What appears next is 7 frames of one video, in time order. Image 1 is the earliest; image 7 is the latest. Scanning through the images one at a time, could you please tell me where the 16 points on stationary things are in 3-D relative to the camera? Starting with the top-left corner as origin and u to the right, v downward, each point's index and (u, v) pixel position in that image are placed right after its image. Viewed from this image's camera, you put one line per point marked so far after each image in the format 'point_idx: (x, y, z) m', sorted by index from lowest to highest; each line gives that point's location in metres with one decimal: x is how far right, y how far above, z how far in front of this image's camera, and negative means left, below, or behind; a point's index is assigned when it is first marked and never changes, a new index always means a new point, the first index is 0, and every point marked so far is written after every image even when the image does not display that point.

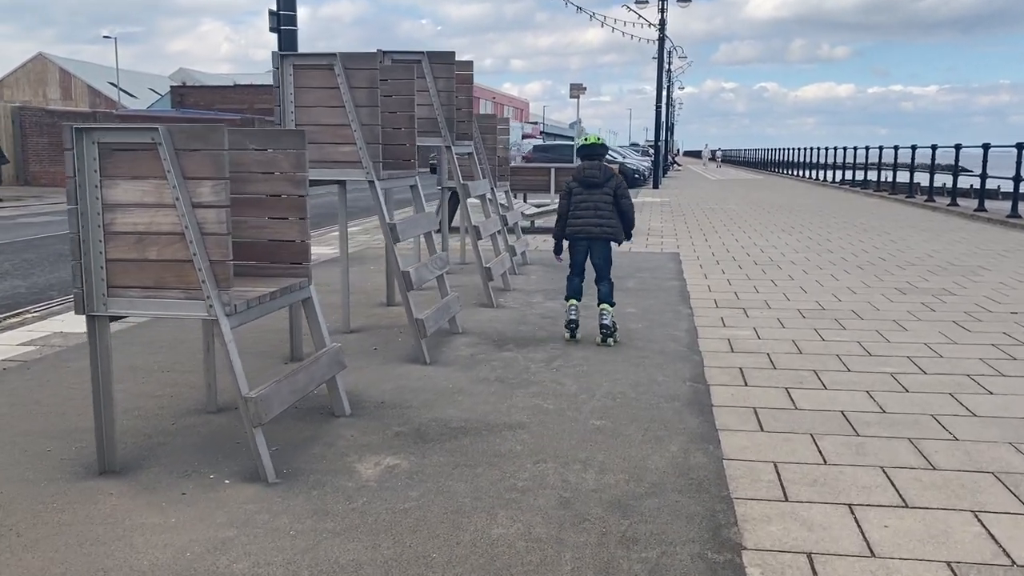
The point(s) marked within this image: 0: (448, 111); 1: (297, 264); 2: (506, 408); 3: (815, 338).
0: (-0.6, +1.6, +8.0) m
1: (-1.1, +0.1, +4.7) m
2: (0.0, -0.7, +4.9) m
3: (+2.3, -0.4, +6.7) m
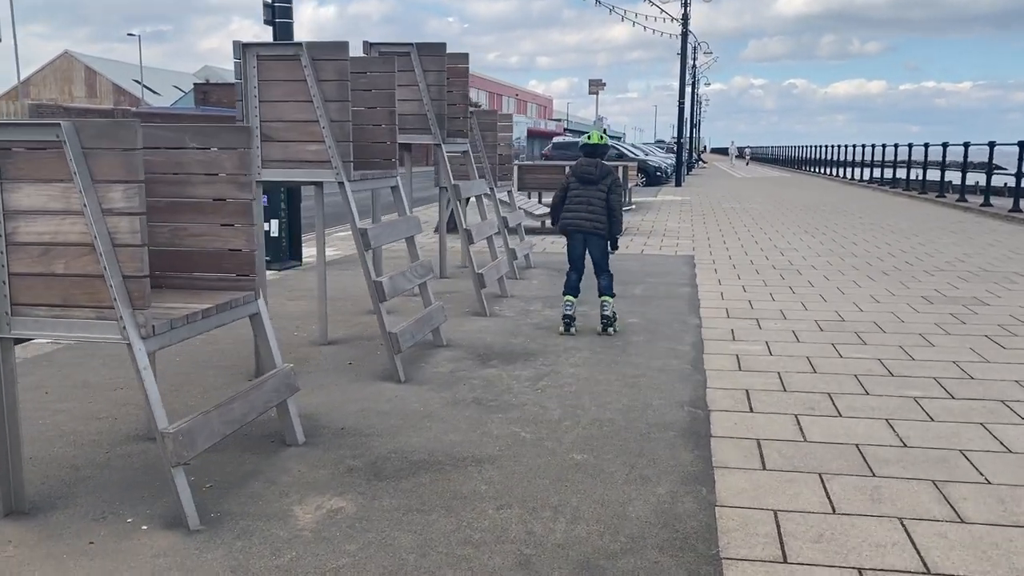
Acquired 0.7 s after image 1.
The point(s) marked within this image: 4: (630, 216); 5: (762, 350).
0: (-0.6, +1.5, +7.5) m
1: (-1.3, +0.1, +4.2) m
2: (-0.2, -0.7, +4.4) m
3: (+2.2, -0.5, +6.1) m
4: (+2.3, +1.4, +17.4) m
5: (+1.8, -0.4, +6.3) m
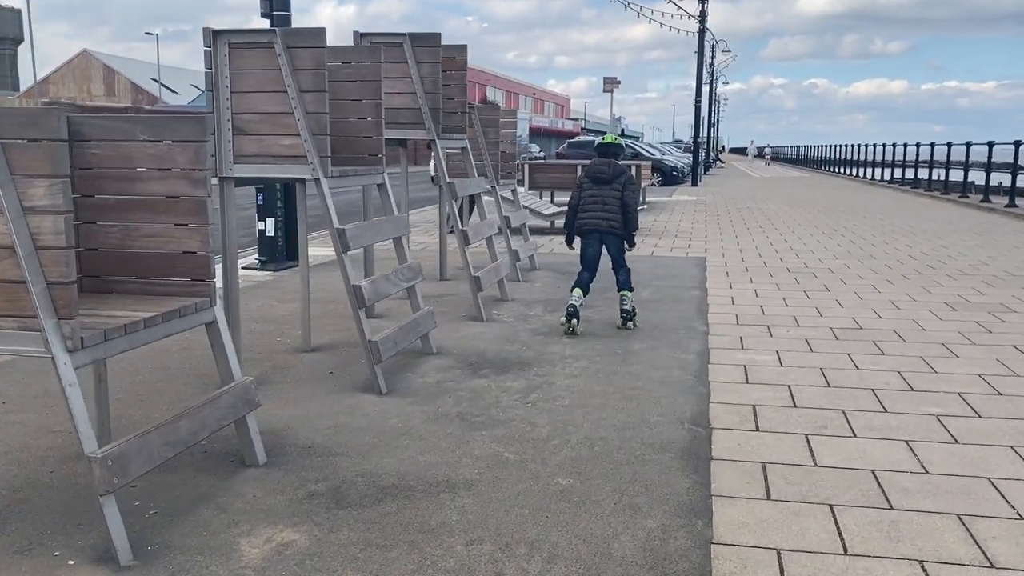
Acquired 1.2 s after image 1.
0: (-0.6, +1.5, +7.1) m
1: (-1.3, 0.0, +3.9) m
2: (-0.3, -0.8, +4.0) m
3: (+2.1, -0.5, +5.7) m
4: (+2.5, +1.4, +16.9) m
5: (+1.7, -0.5, +5.9) m
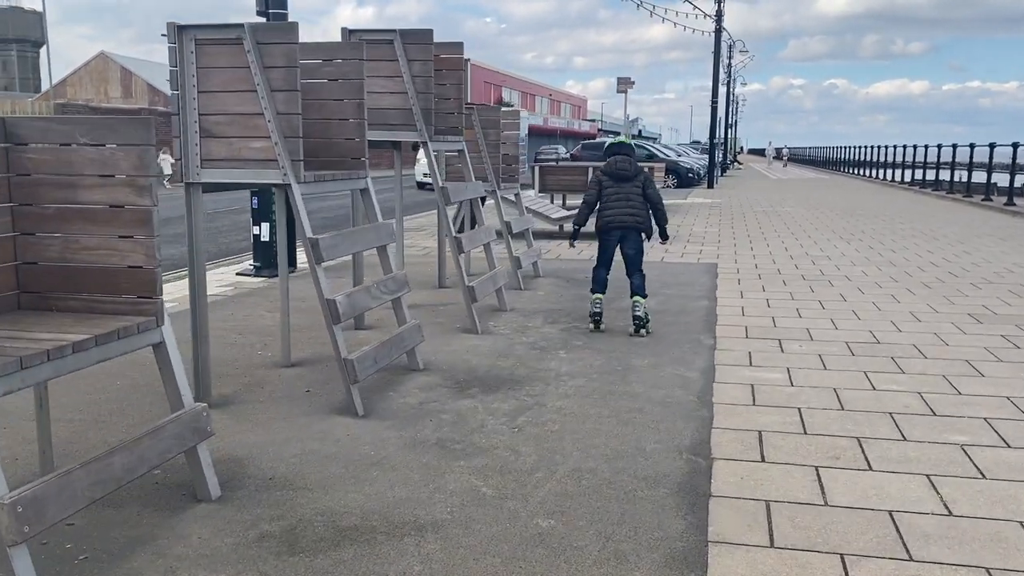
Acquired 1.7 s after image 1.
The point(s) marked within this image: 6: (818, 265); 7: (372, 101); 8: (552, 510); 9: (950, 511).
0: (-0.6, +1.4, +6.7) m
1: (-1.4, 0.0, +3.5) m
2: (-0.3, -0.8, +3.7) m
3: (+2.1, -0.6, +5.3) m
4: (+2.6, +1.3, +16.5) m
5: (+1.6, -0.6, +5.5) m
6: (+3.6, +0.3, +10.7) m
7: (-1.1, +1.4, +6.8) m
8: (+0.2, -0.9, +3.5) m
9: (+1.7, -0.9, +3.5) m
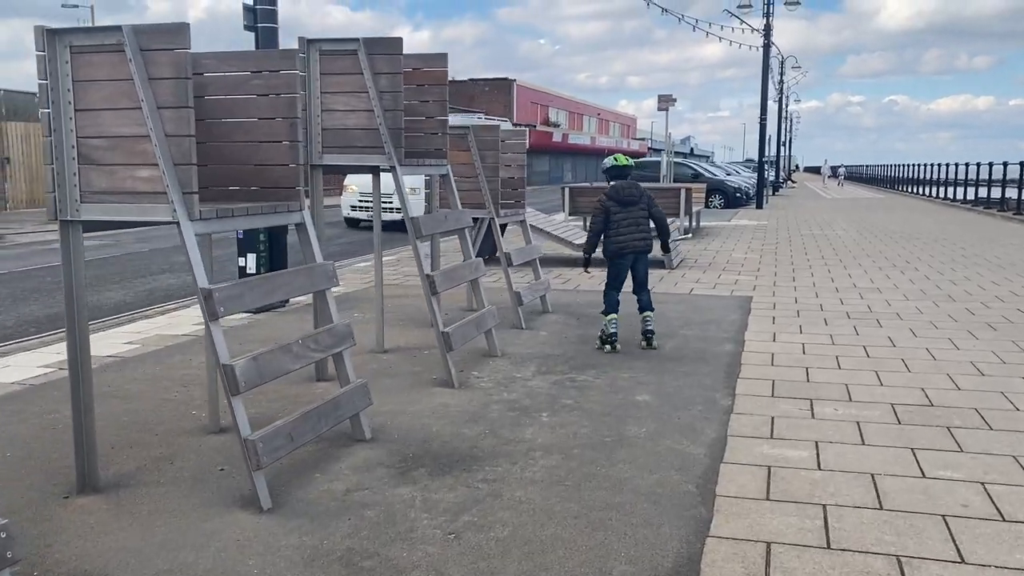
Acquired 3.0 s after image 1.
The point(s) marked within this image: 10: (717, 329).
0: (-0.8, +1.1, +5.8) m
1: (-1.7, -0.3, +2.6) m
2: (-0.6, -1.1, +2.7) m
3: (+1.9, -0.9, +4.2) m
4: (+3.1, +0.7, +15.4) m
5: (+1.5, -0.8, +4.4) m
6: (+3.7, -0.1, +9.6) m
7: (-1.2, +1.1, +5.9) m
8: (-0.2, -1.1, +2.5) m
9: (+1.4, -1.1, +2.4) m
10: (+1.8, -0.4, +8.0) m
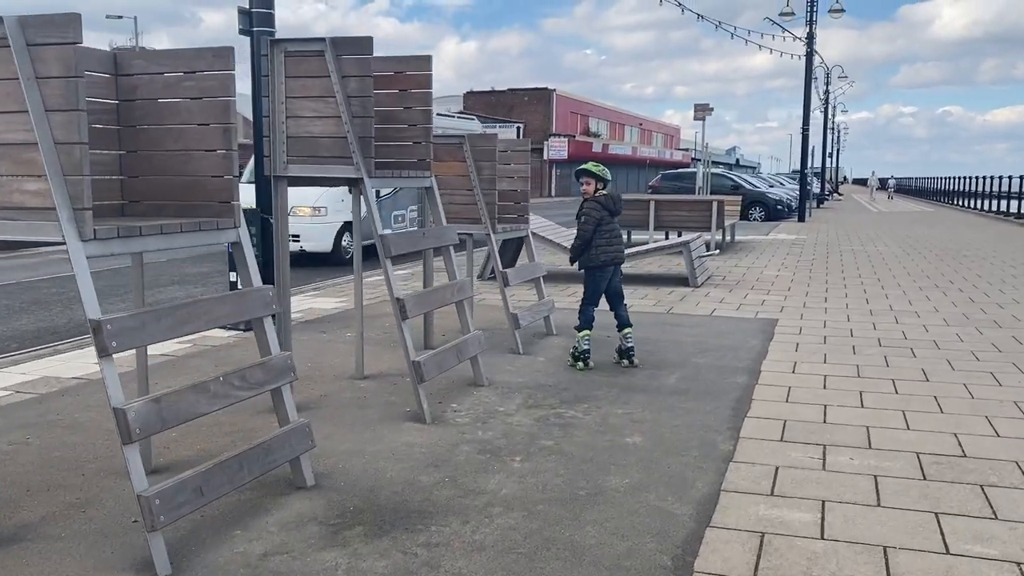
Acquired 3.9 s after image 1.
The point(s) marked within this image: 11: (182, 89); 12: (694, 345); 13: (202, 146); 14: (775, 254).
0: (-0.9, +0.9, +5.3) m
1: (-2.0, -0.4, +2.2) m
2: (-0.9, -1.2, +2.2) m
3: (+1.6, -1.0, +3.5) m
4: (+3.4, +0.4, +14.7) m
5: (+1.3, -1.0, +3.8) m
6: (+3.8, -0.4, +8.8) m
7: (-1.3, +1.0, +5.4) m
8: (-0.4, -1.2, +2.0) m
9: (+1.1, -1.2, +1.8) m
10: (+1.8, -0.6, +7.3) m
11: (-1.5, +0.9, +4.1) m
12: (+1.6, -0.5, +7.8) m
13: (-1.4, +0.6, +4.1) m
14: (+4.7, +0.6, +16.2) m
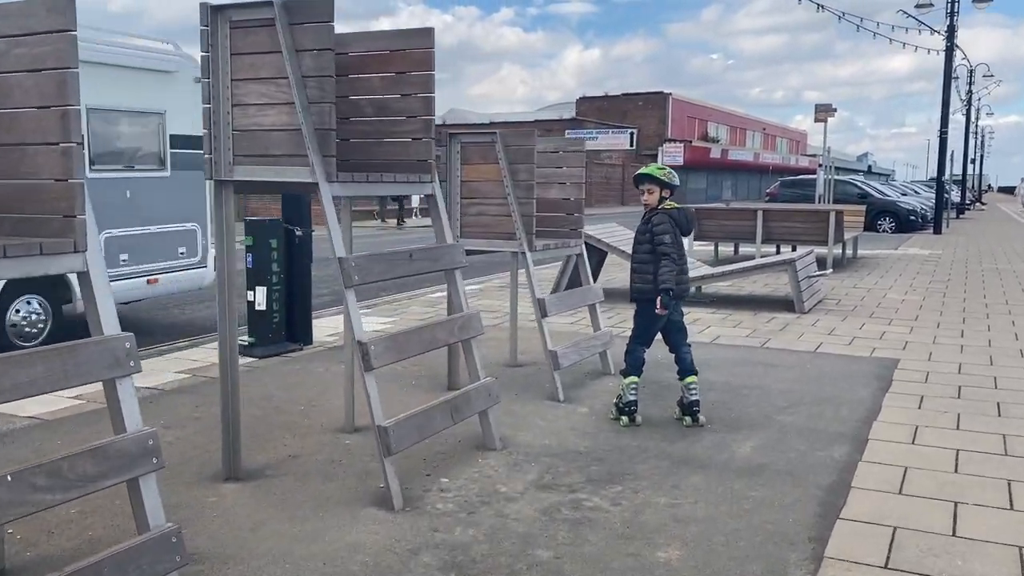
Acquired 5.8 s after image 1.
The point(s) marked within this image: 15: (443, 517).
0: (-0.8, +0.8, +4.1) m
1: (-2.4, -0.5, +1.1) m
2: (-1.4, -1.3, +0.9) m
3: (+1.4, -1.2, +2.0) m
4: (+4.6, +0.1, +12.8) m
5: (+1.0, -1.2, +2.3) m
6: (+4.2, -0.6, +6.9) m
7: (-1.2, +0.8, +4.2) m
8: (-0.9, -1.4, +0.7) m
9: (+0.6, -1.4, +0.3) m
10: (+2.0, -0.8, +5.7) m
11: (-1.6, +0.7, +2.9) m
12: (+1.9, -0.7, +6.2) m
13: (-1.5, +0.5, +2.9) m
14: (+6.1, +0.2, +14.2) m
15: (-0.3, -1.0, +3.9) m
